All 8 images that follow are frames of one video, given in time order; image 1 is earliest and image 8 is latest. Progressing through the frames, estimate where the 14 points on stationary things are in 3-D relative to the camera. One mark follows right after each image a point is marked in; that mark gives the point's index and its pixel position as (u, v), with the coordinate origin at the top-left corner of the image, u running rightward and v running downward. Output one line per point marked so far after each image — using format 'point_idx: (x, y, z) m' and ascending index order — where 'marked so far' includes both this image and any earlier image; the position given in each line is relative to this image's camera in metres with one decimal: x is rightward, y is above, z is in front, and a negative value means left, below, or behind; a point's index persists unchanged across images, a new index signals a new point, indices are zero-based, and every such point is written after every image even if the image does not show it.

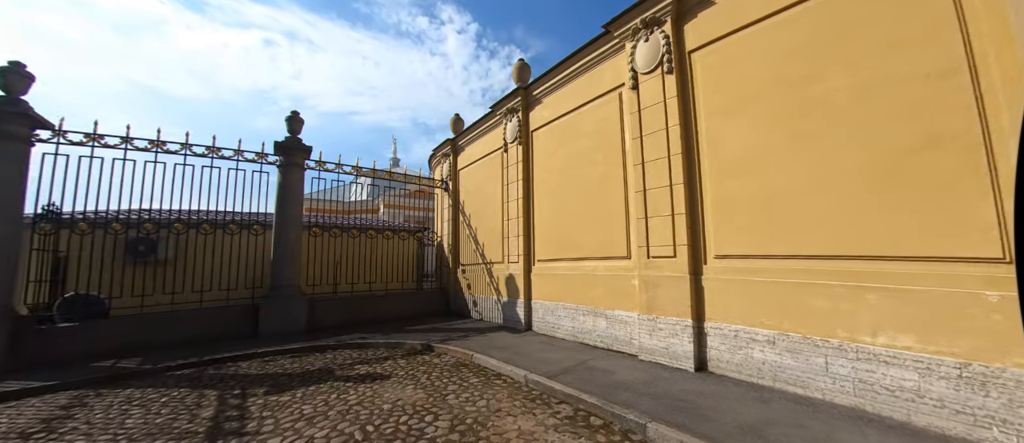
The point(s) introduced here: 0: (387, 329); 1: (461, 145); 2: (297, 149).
0: (-2.8, -2.3, +7.7) m
1: (-1.8, +2.3, +10.4) m
2: (-5.1, +1.7, +8.1) m
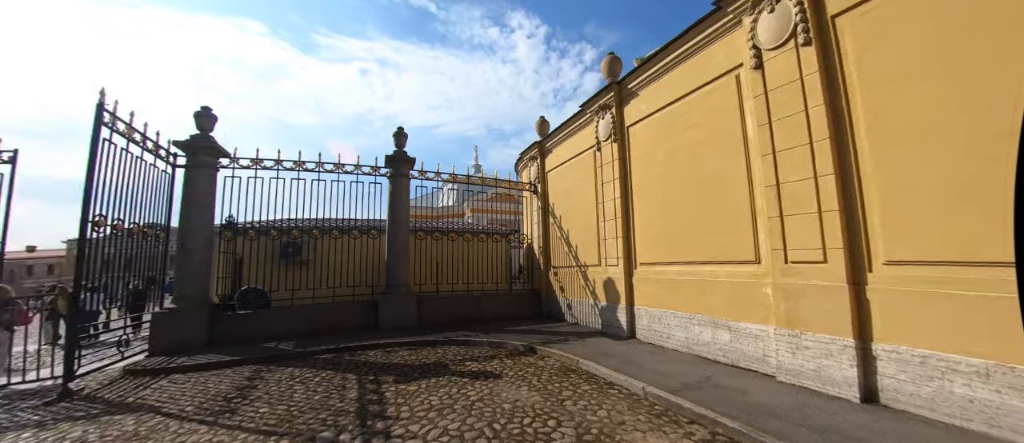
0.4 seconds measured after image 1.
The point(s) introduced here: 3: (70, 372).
0: (-0.6, -2.4, +8.0) m
1: (+0.9, +2.2, +10.4) m
2: (-2.9, +1.5, +9.0) m
3: (-6.0, -2.0, +4.9) m
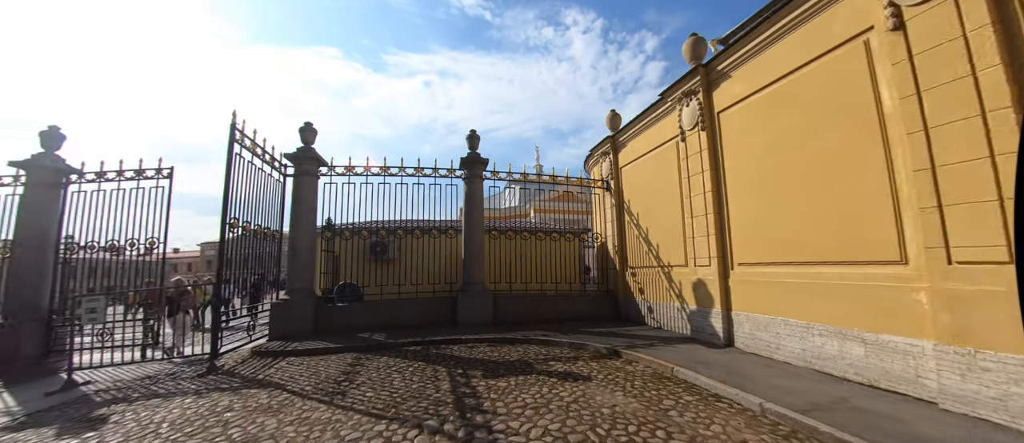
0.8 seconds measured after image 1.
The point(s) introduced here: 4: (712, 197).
0: (+1.1, -2.3, +7.9) m
1: (+3.0, +2.2, +10.0) m
2: (-0.9, +1.6, +9.2) m
3: (-4.7, -2.0, +5.7) m
4: (+3.7, +0.4, +6.7) m
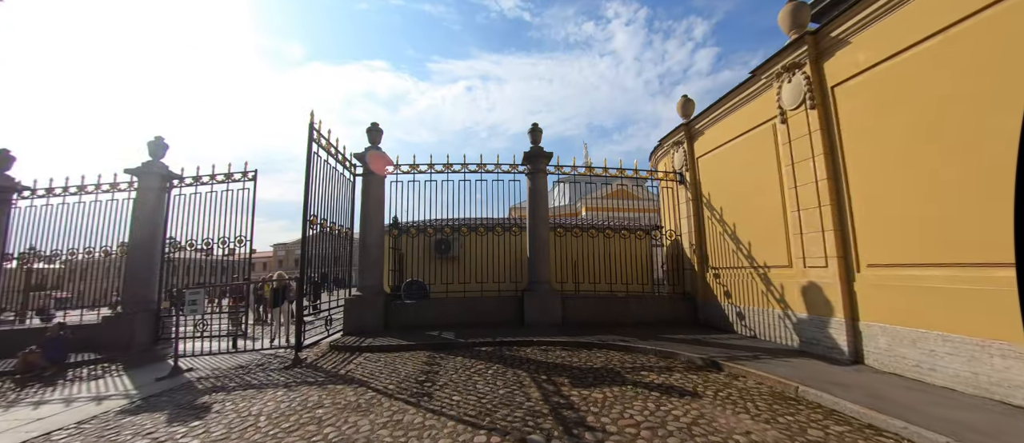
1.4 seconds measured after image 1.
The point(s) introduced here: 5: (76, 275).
0: (+2.6, -2.3, +7.3) m
1: (+4.7, +2.3, +9.1) m
2: (+0.7, +1.6, +8.9) m
3: (-3.5, -2.0, +5.9) m
4: (+5.0, +0.5, +5.8) m
5: (-9.7, -1.3, +8.1) m
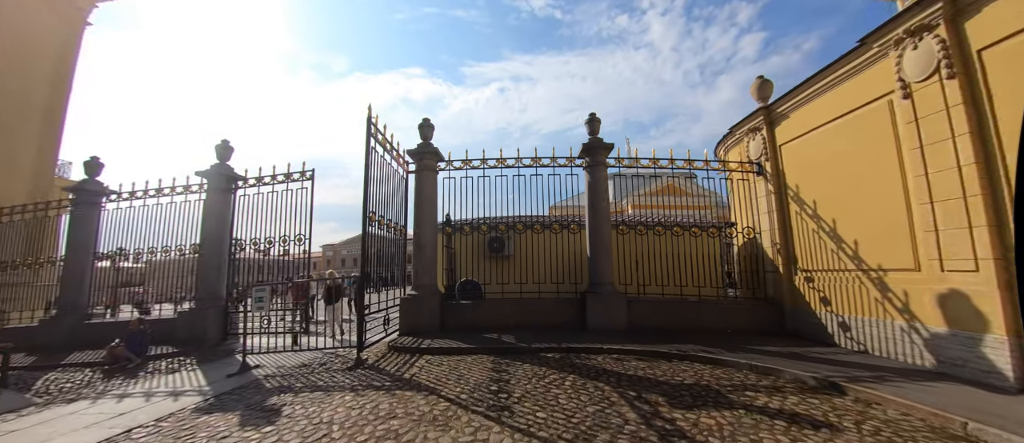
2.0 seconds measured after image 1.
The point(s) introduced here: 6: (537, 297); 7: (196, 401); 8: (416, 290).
0: (+3.8, -2.2, +6.5) m
1: (+6.1, +2.4, +8.1) m
2: (+2.1, +1.7, +8.2) m
3: (-2.4, -1.9, +5.7) m
4: (+6.0, +0.6, +4.7) m
5: (-8.4, -1.2, +8.5) m
6: (+0.5, -1.6, +7.7) m
7: (-3.8, -2.2, +4.3) m
8: (-2.0, -1.4, +7.6) m
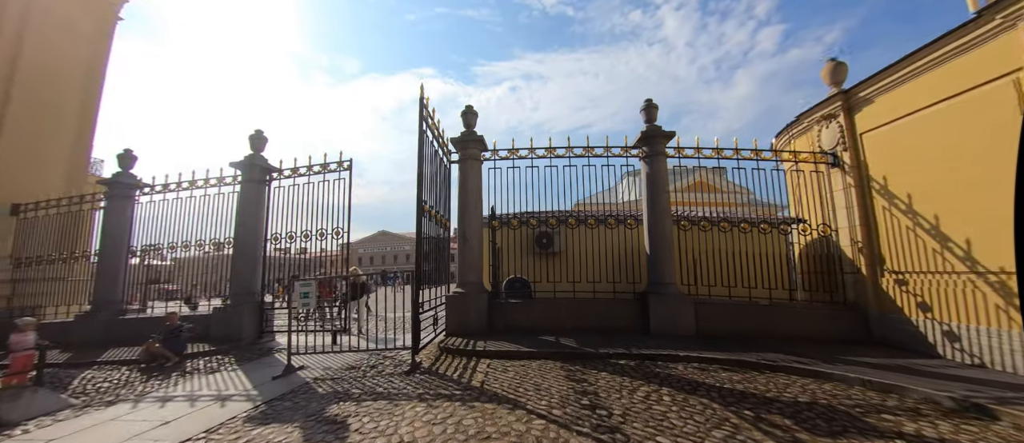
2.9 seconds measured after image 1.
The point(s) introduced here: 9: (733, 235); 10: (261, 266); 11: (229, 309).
0: (+4.8, -2.1, +5.8) m
1: (+7.1, +2.5, +7.3) m
2: (+3.1, +1.8, +7.6) m
3: (-1.4, -1.8, +5.2) m
4: (+7.0, +0.7, +4.0) m
5: (-7.3, -1.1, +8.2) m
6: (+1.6, -1.5, +7.1) m
7: (-2.9, -2.0, +3.9) m
8: (-1.0, -1.3, +7.1) m
9: (+4.7, -0.3, +7.8) m
10: (-5.5, -1.0, +8.0) m
11: (-5.9, -1.8, +7.6) m
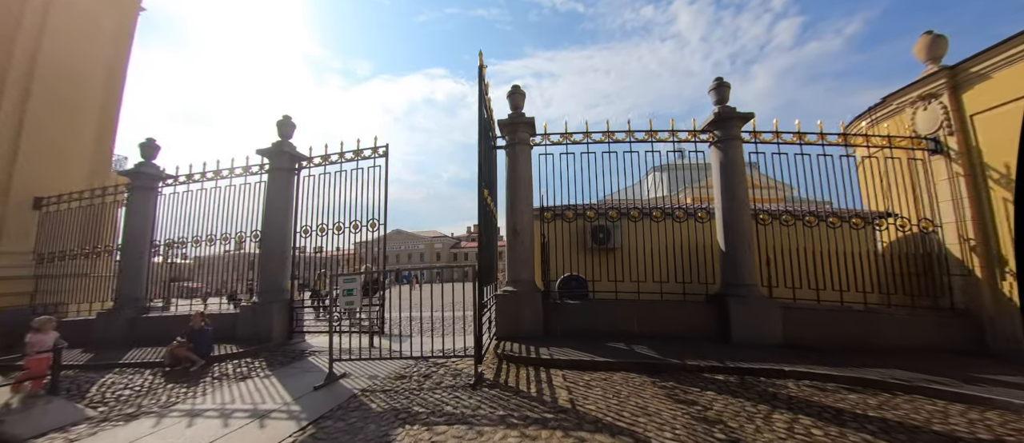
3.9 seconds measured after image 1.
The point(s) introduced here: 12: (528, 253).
0: (+5.8, -2.0, +4.9) m
1: (+8.2, +2.6, +6.3) m
2: (+4.2, +1.9, +6.7) m
3: (-0.5, -1.6, +4.5) m
4: (+7.9, +0.8, +3.0) m
5: (-6.3, -0.9, +7.7) m
6: (+2.6, -1.4, +6.3) m
7: (-1.9, -1.8, +3.2) m
8: (0.0, -1.1, +6.3) m
9: (+5.7, -0.2, +6.9) m
10: (-4.5, -0.8, +7.4) m
11: (-4.9, -1.6, +7.0) m
12: (+0.3, -0.6, +6.5) m
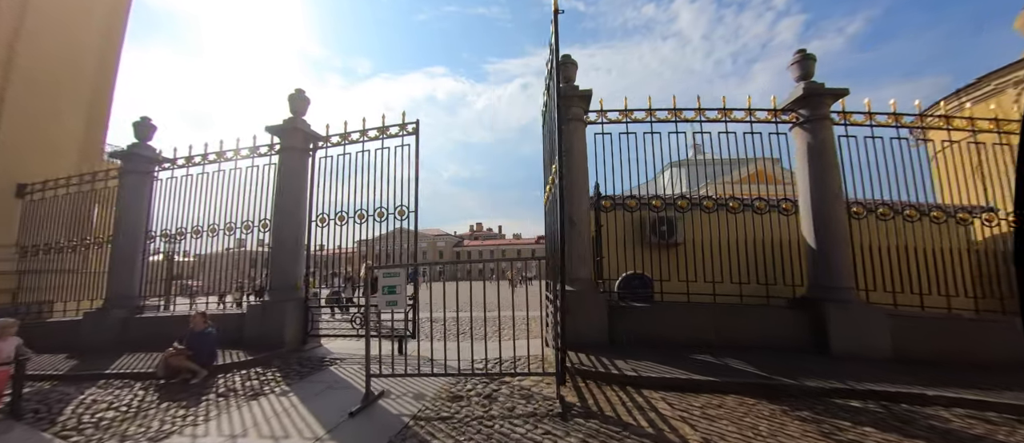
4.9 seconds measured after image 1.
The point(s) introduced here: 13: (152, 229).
0: (+6.6, -1.9, +4.0) m
1: (+9.0, +2.6, +5.5) m
2: (+5.0, +2.0, +5.8) m
3: (+0.4, -1.5, +3.6) m
4: (+8.8, +0.8, +2.1) m
5: (-5.5, -0.6, +6.7) m
6: (+3.4, -1.2, +5.4) m
7: (-1.1, -1.7, +2.3) m
8: (+0.9, -1.0, +5.4) m
9: (+6.5, -0.1, +6.0) m
10: (-3.7, -0.6, +6.5) m
11: (-4.1, -1.4, +6.0) m
12: (+1.1, -0.4, +5.6) m
13: (-7.6, -0.1, +7.6) m
